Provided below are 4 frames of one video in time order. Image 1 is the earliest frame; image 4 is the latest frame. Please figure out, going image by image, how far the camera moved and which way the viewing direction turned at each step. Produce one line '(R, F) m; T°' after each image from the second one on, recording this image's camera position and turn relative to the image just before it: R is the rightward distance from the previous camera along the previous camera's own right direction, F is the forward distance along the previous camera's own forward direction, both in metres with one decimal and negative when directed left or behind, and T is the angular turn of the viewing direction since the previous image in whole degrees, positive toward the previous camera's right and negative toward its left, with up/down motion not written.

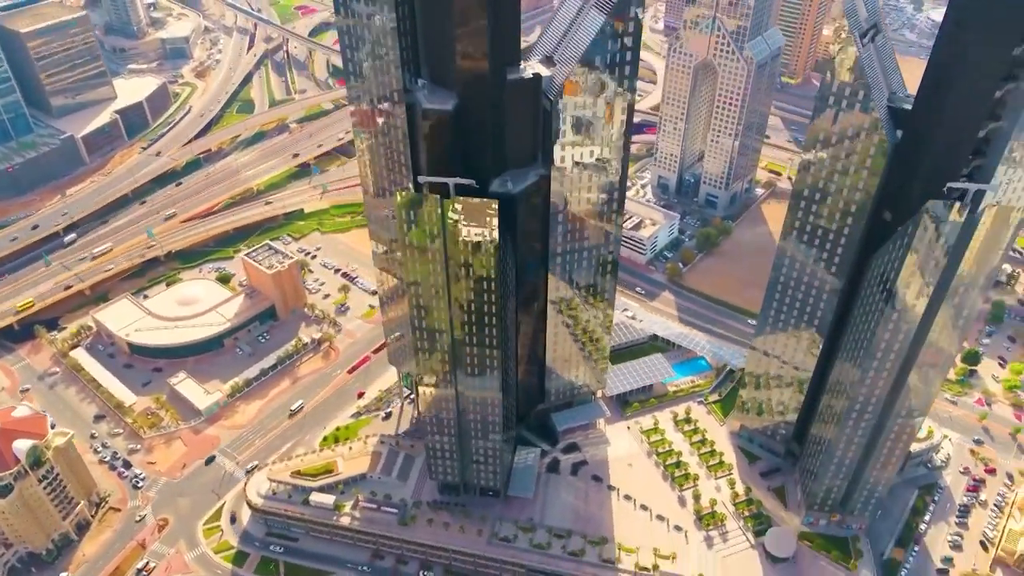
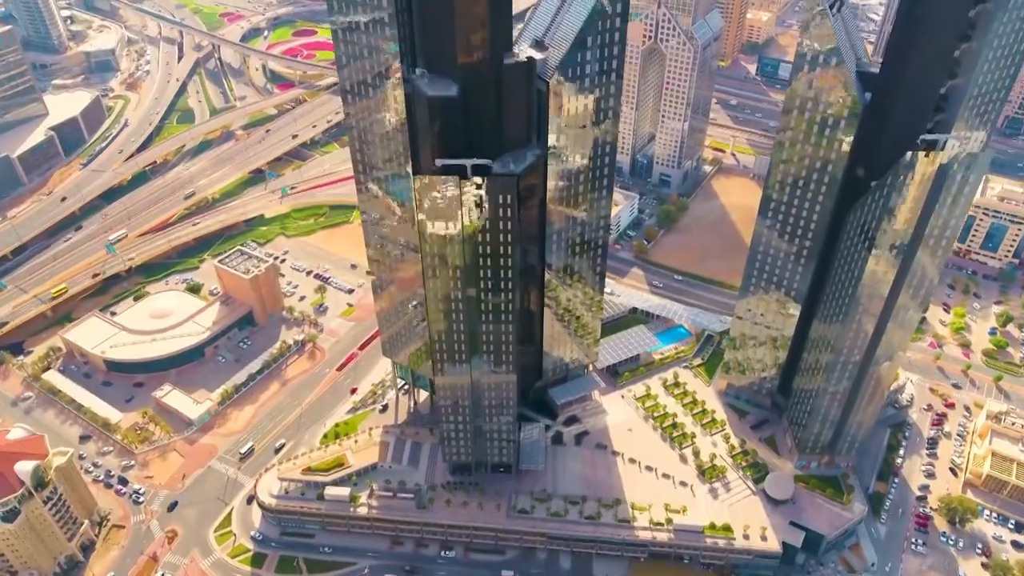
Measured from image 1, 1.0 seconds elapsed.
(-19.1, -5.4) m; +6°
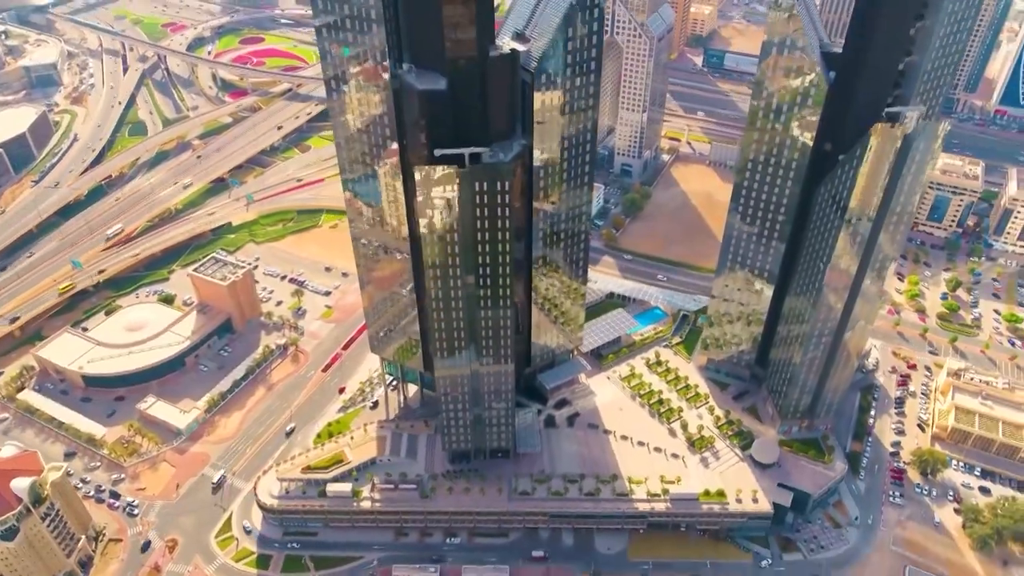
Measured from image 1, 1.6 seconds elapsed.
(-11.4, -4.7) m; +4°
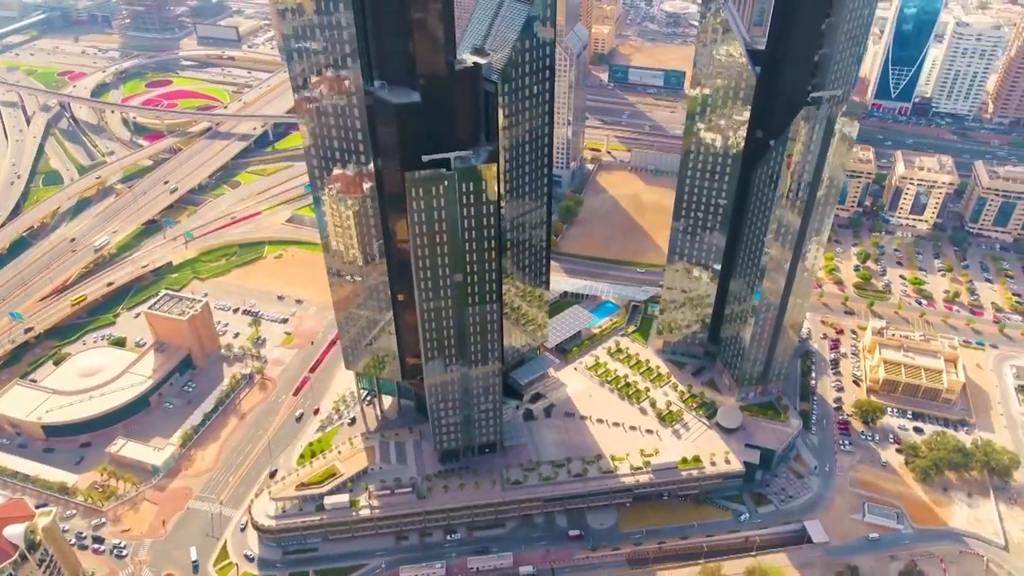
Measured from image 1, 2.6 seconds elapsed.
(-19.4, -10.1) m; +7°
